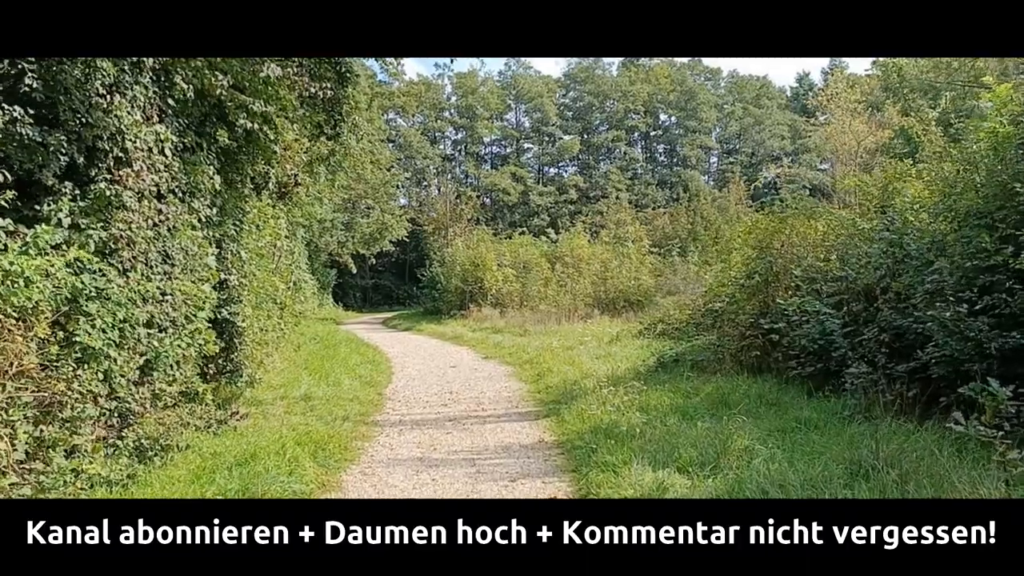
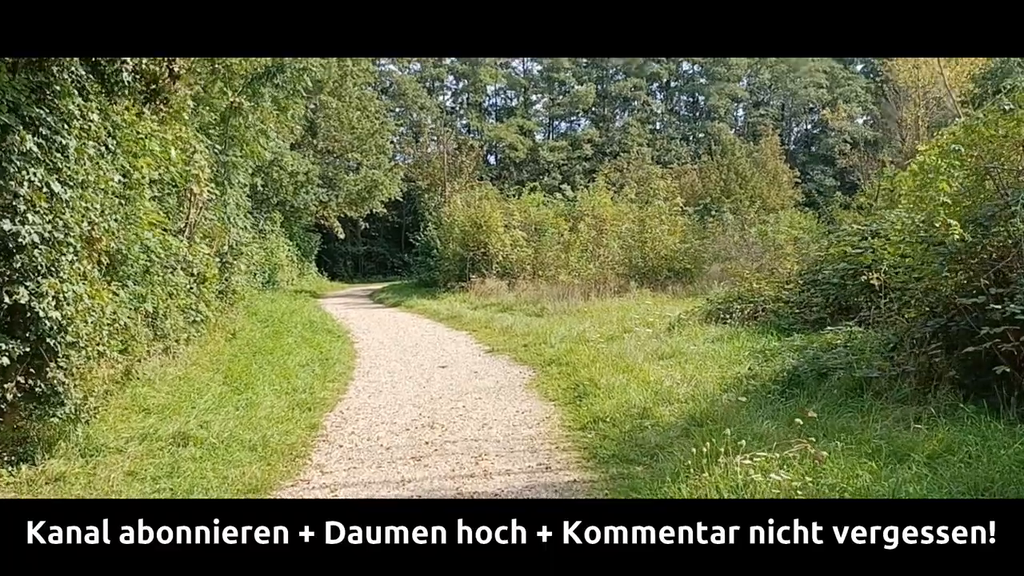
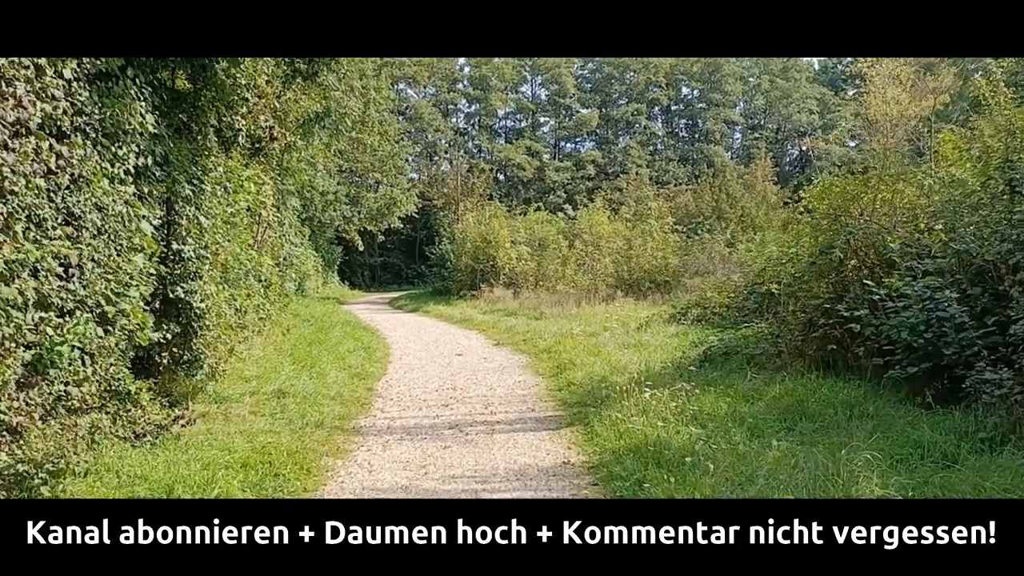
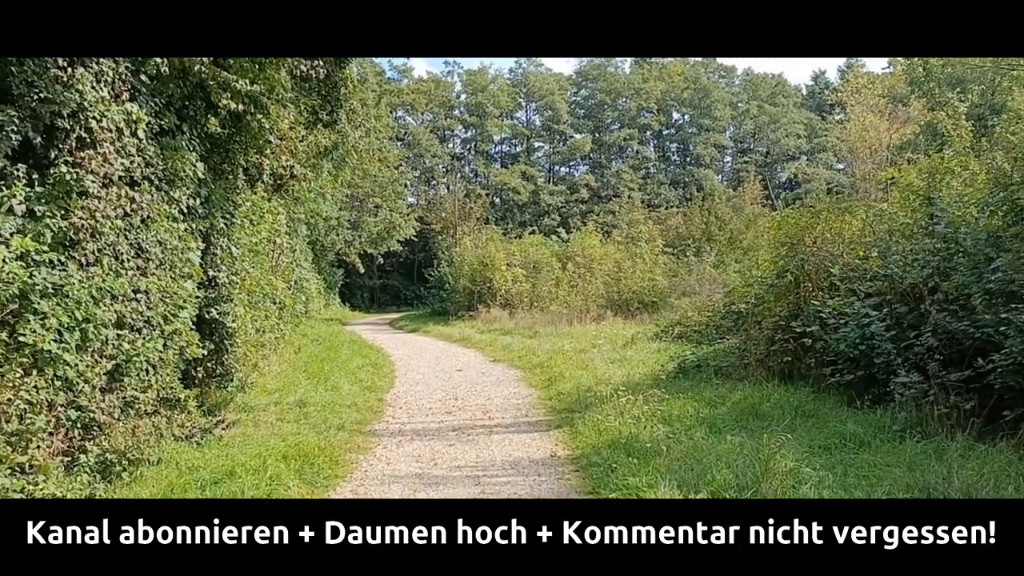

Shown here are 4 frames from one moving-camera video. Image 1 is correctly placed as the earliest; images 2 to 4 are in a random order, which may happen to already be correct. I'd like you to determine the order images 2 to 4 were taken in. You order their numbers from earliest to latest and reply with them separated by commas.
4, 3, 2
